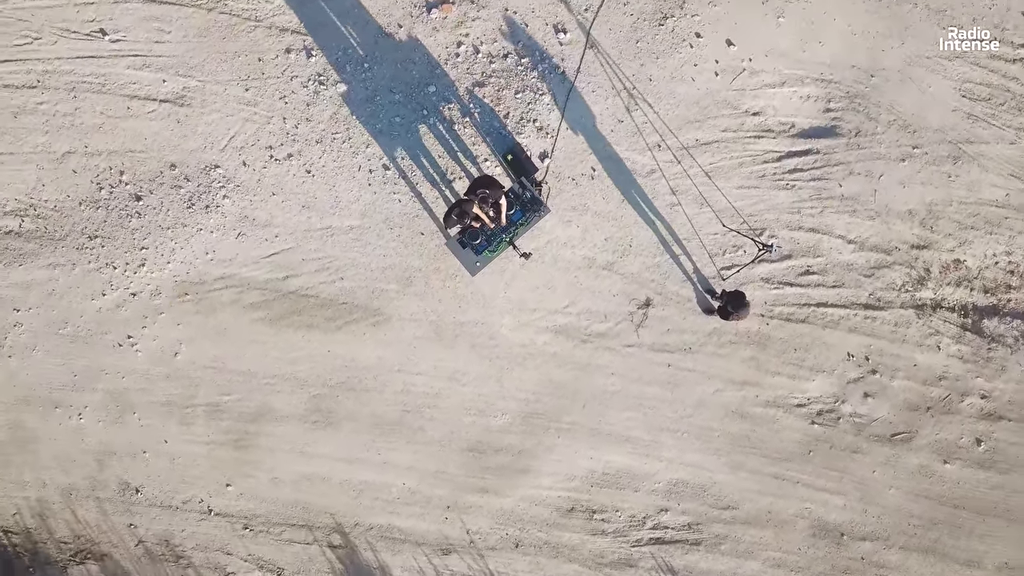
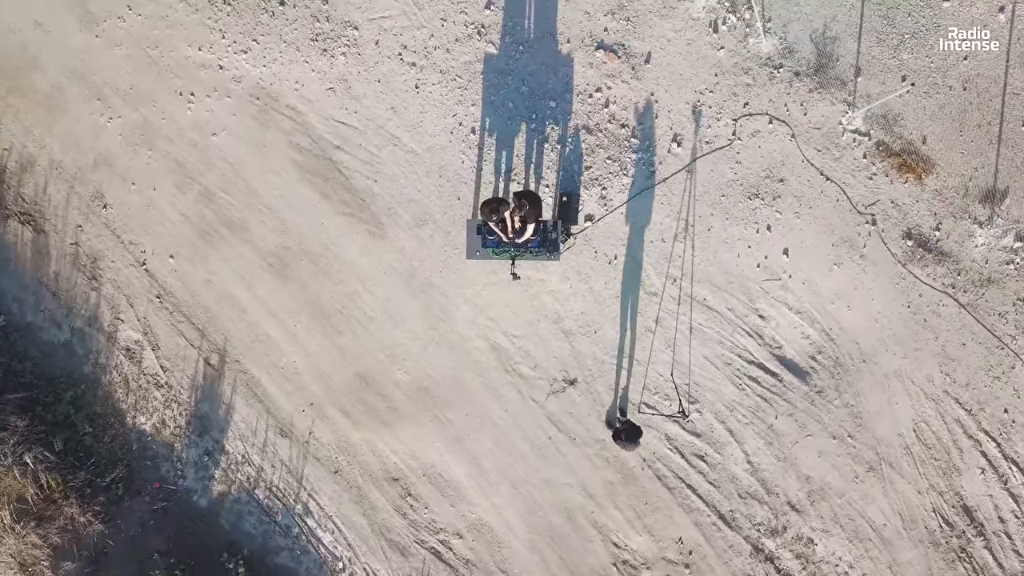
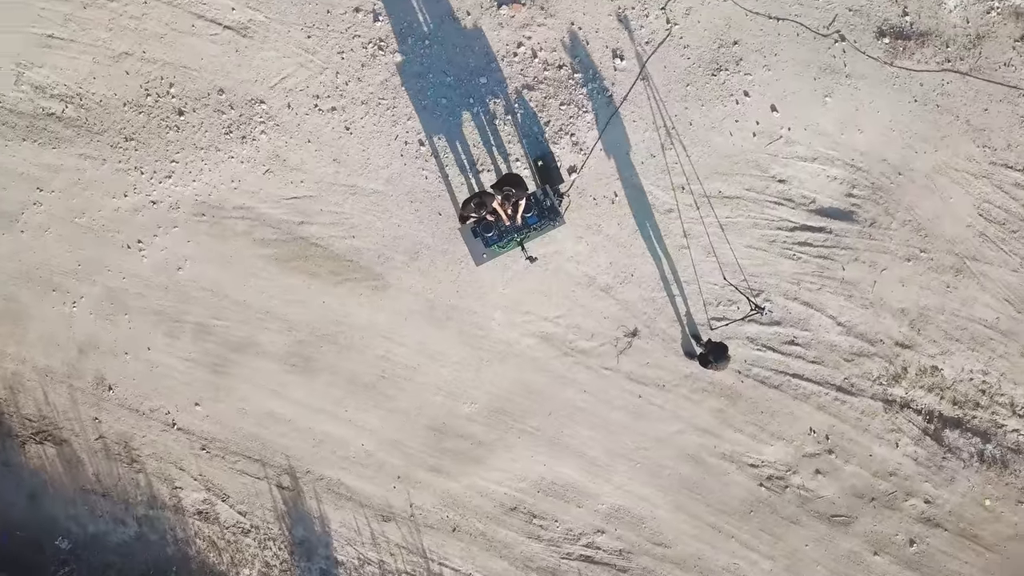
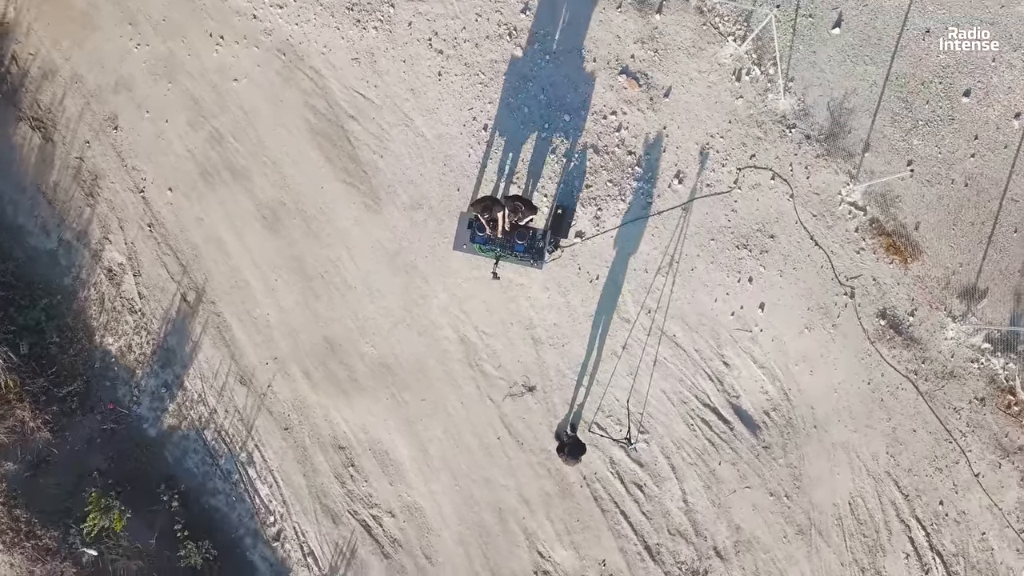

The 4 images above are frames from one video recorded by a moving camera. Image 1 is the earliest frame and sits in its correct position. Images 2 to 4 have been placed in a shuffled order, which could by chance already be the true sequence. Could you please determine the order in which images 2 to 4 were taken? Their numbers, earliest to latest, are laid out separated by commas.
3, 2, 4
